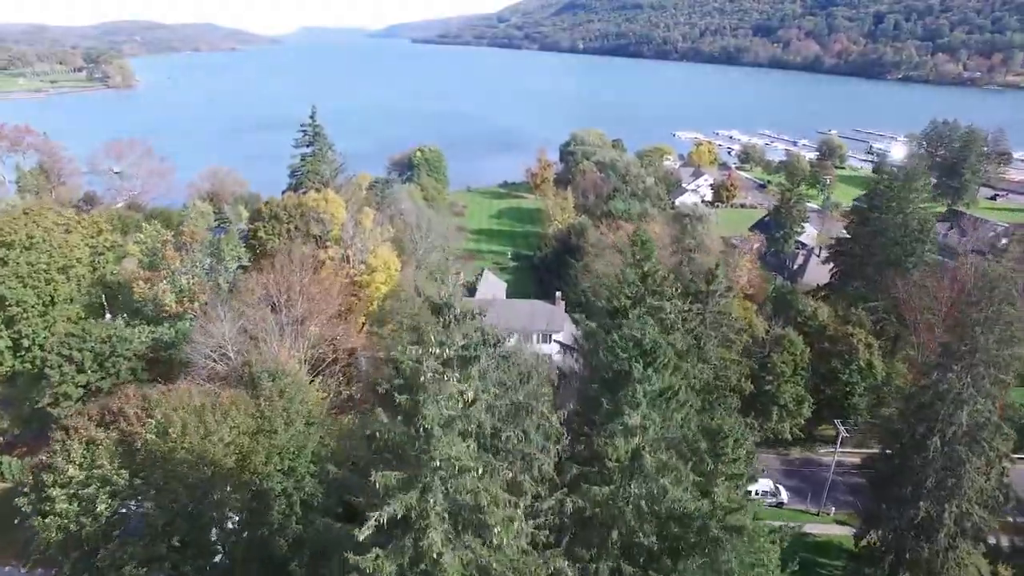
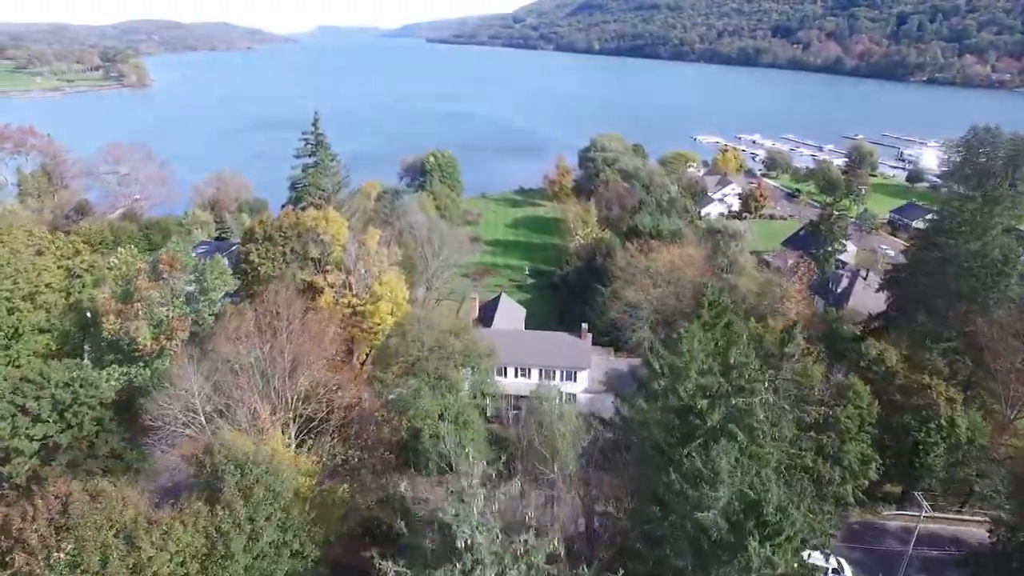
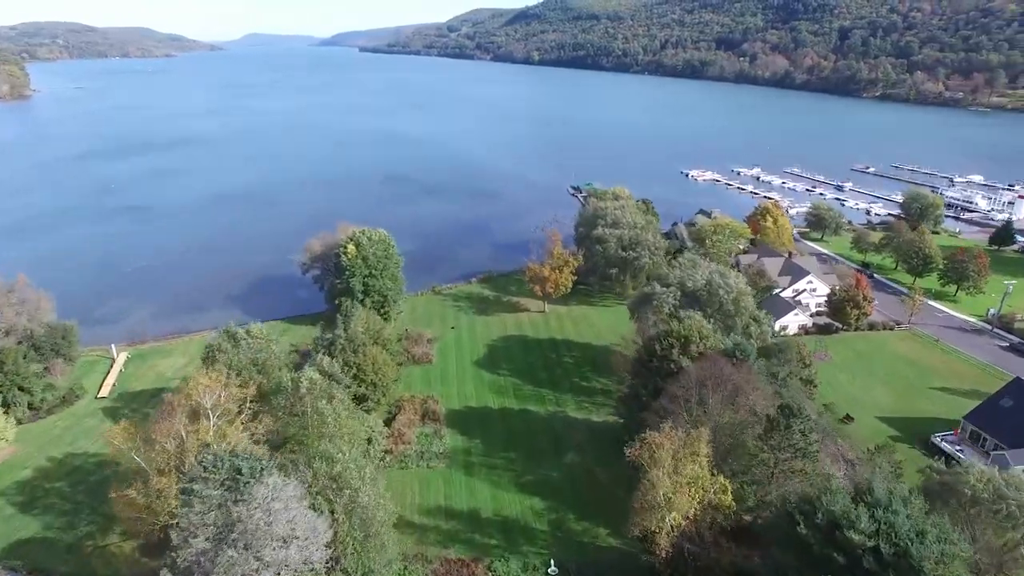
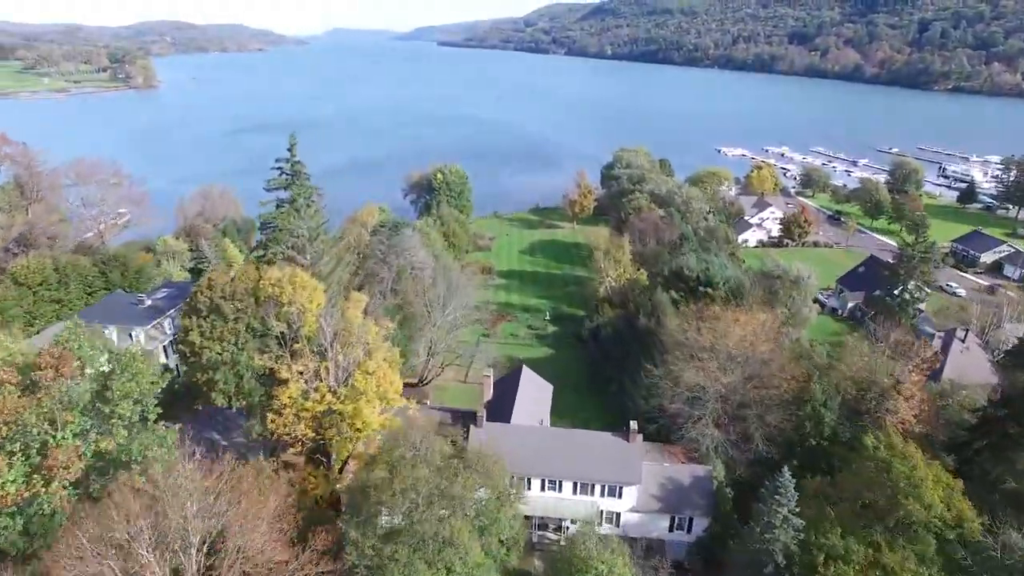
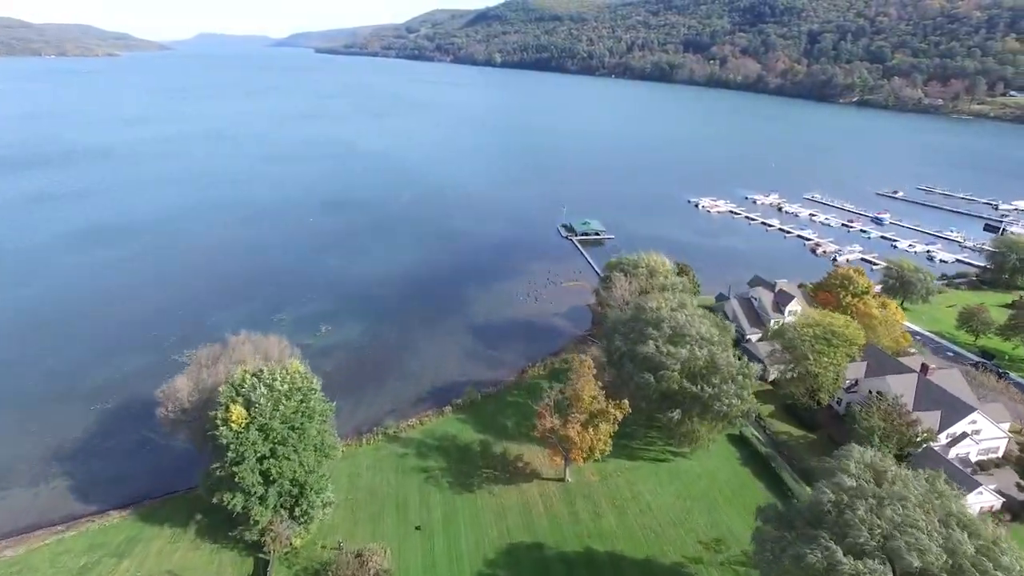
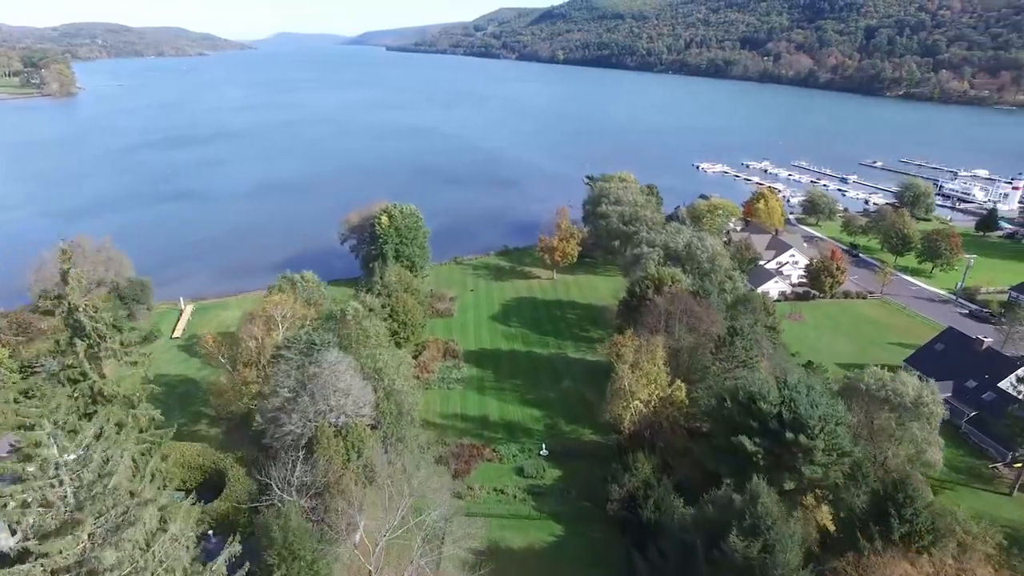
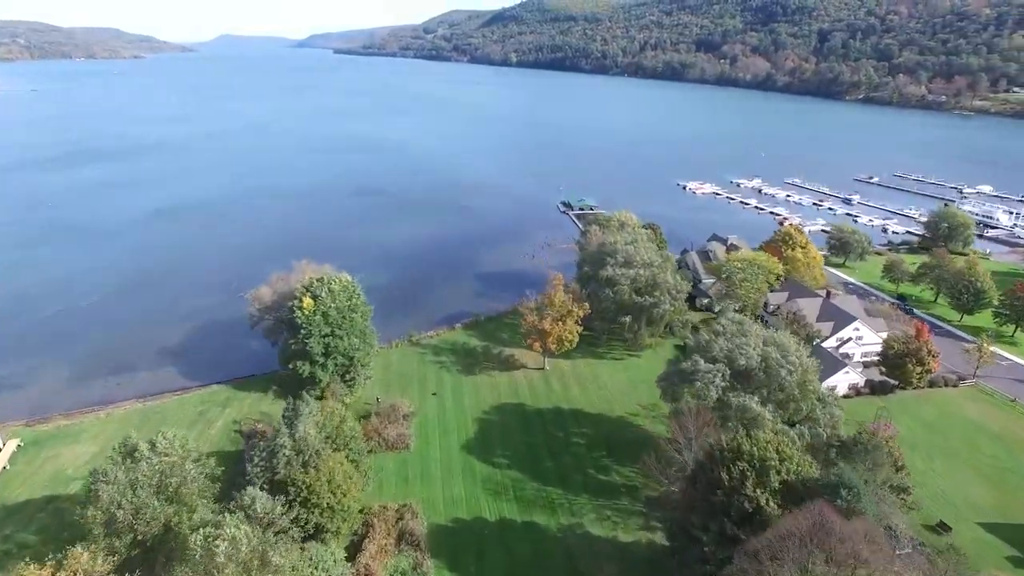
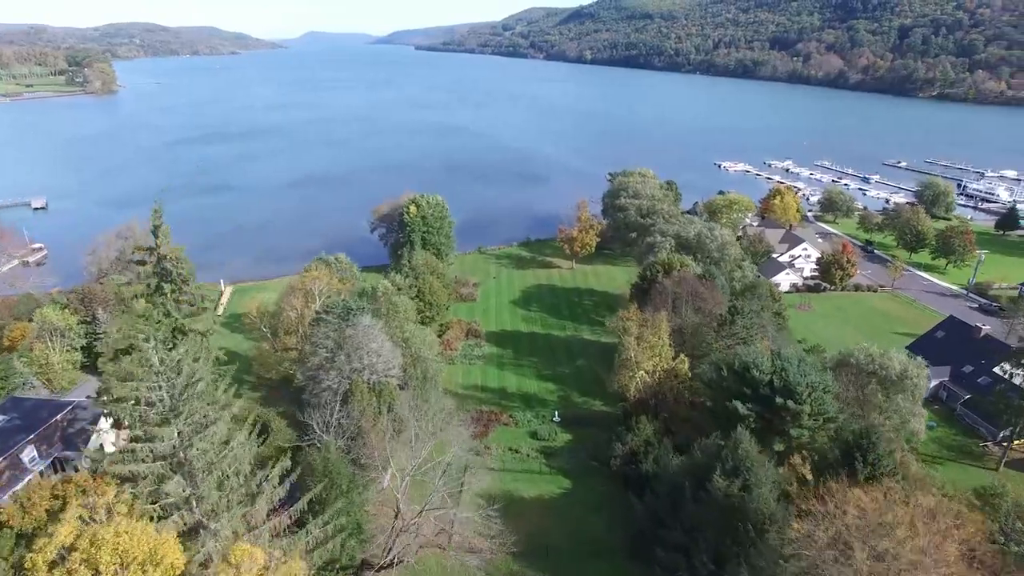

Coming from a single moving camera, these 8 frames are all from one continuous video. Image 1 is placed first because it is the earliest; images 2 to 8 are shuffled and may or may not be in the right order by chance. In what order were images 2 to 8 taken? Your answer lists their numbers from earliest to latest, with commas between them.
2, 4, 8, 6, 3, 7, 5
